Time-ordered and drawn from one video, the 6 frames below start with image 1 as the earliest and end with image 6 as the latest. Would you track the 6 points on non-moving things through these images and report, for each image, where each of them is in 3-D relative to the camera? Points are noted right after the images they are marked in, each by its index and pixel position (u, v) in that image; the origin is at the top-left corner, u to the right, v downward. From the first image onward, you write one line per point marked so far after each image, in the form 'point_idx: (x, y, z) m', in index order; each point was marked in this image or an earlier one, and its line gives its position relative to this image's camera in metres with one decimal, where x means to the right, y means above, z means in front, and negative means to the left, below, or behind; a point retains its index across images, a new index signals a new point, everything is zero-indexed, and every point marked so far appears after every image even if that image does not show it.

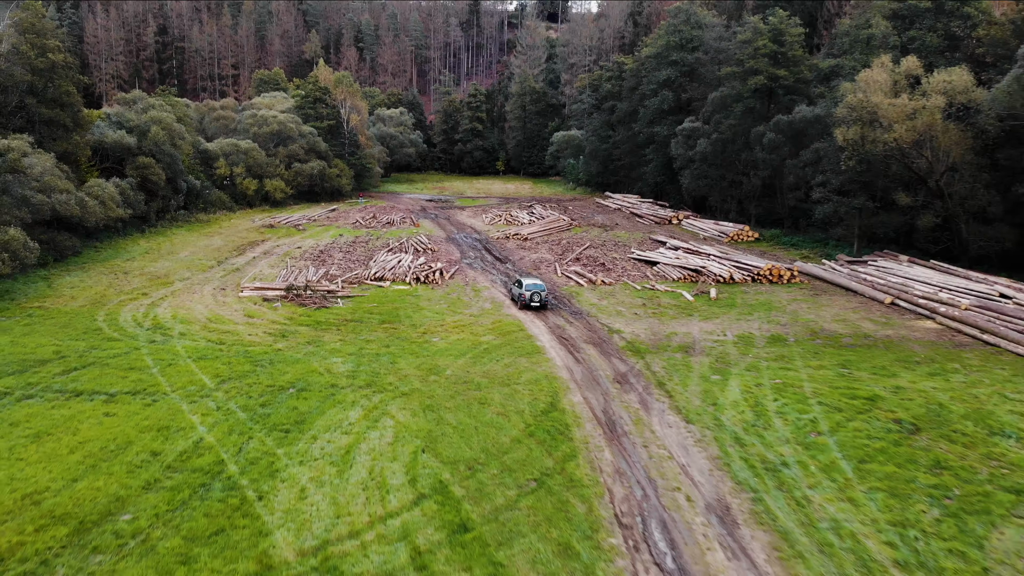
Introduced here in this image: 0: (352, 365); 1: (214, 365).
0: (-3.7, -1.8, +18.5) m
1: (-6.9, -1.8, +18.5) m
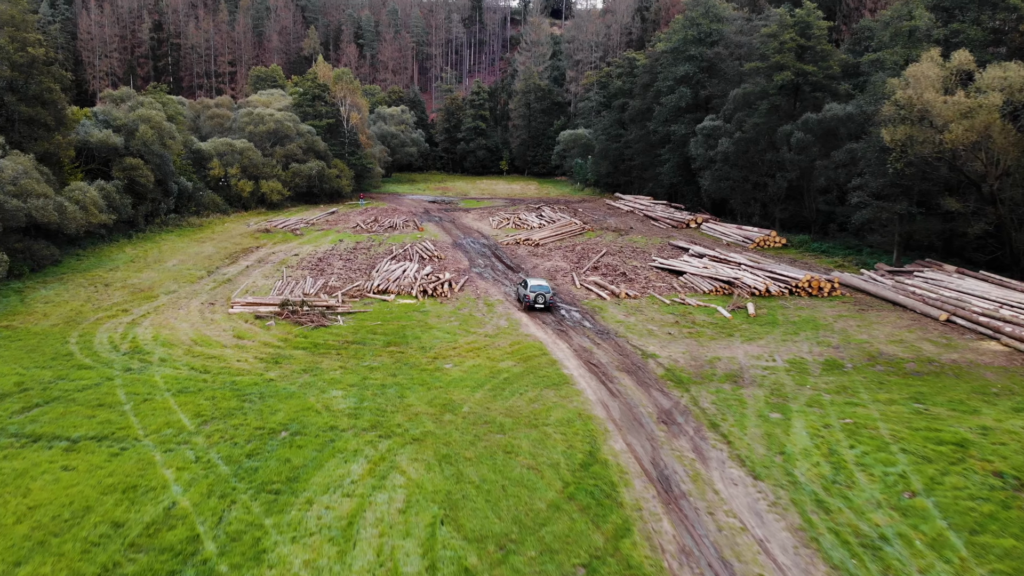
0: (-3.2, -2.3, +16.1) m
1: (-6.4, -2.3, +16.1) m
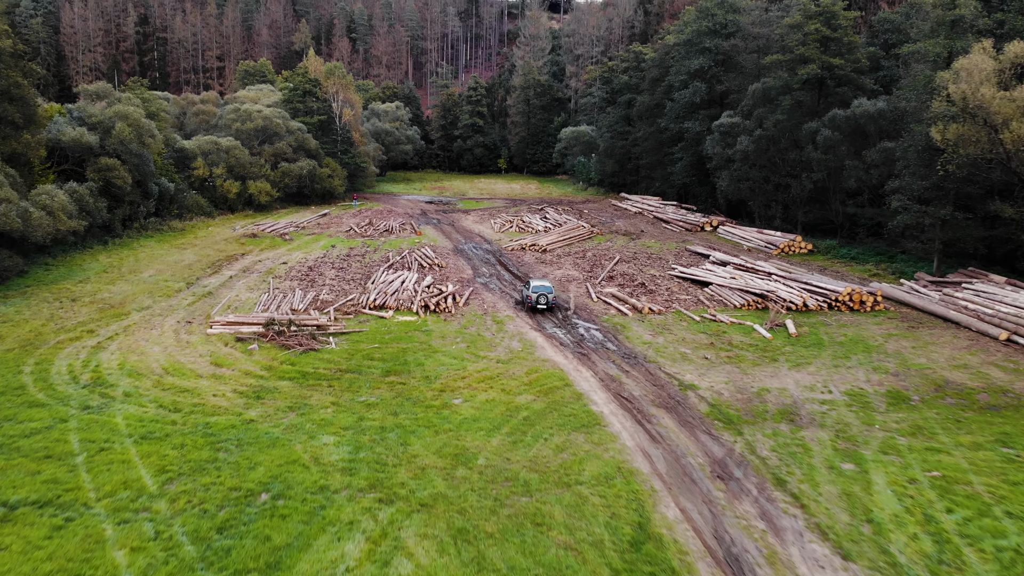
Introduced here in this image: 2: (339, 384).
0: (-2.8, -2.8, +13.6) m
1: (-6.0, -2.8, +13.6) m
2: (-3.6, -2.0, +16.9) m
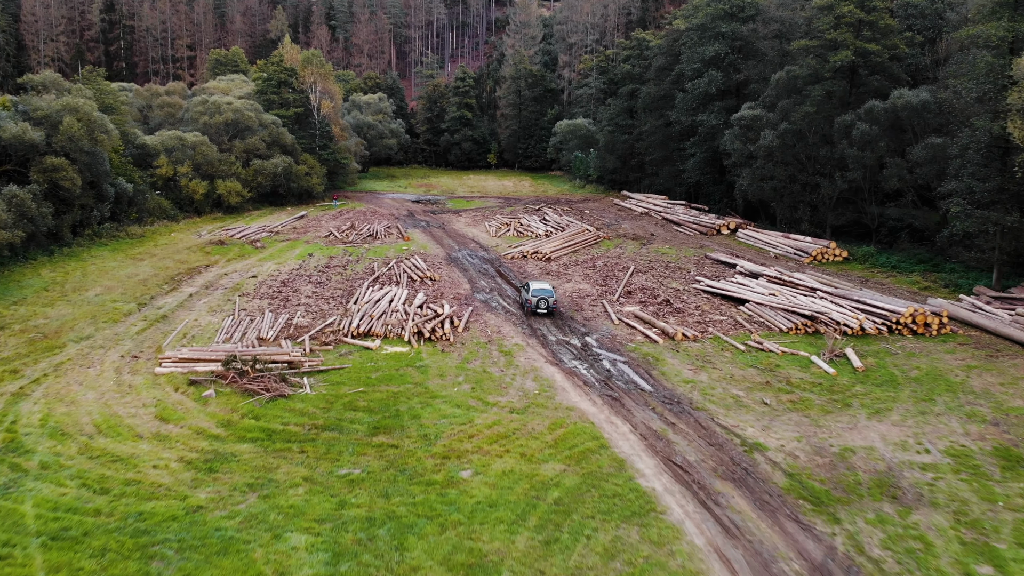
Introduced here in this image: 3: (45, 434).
0: (-2.3, -3.4, +10.1) m
1: (-5.6, -3.5, +10.1) m
2: (-3.3, -2.7, +13.4) m
3: (-8.3, -2.6, +14.2) m
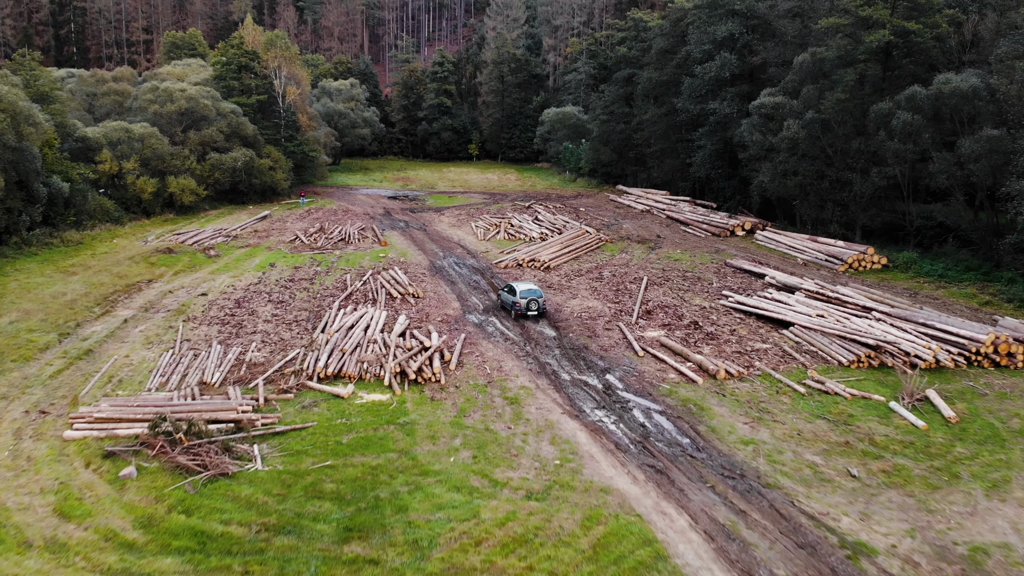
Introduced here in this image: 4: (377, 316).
0: (-1.9, -4.2, +6.5) m
1: (-5.2, -4.2, +6.4) m
2: (-3.0, -3.4, +9.7) m
3: (-8.0, -3.3, +10.4) m
4: (-3.3, -0.7, +19.4) m
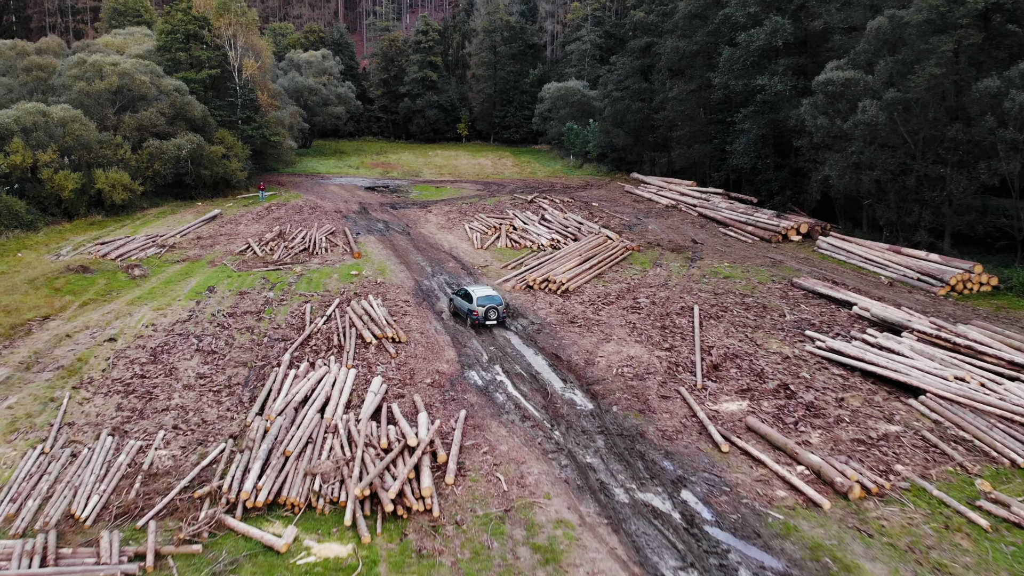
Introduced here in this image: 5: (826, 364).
0: (-1.4, -5.5, +1.2) m
1: (-4.6, -5.6, +1.0) m
2: (-2.5, -4.6, +4.4) m
3: (-7.5, -4.5, +5.0) m
4: (-3.0, -1.6, +14.0) m
5: (+5.9, -1.5, +15.1) m
